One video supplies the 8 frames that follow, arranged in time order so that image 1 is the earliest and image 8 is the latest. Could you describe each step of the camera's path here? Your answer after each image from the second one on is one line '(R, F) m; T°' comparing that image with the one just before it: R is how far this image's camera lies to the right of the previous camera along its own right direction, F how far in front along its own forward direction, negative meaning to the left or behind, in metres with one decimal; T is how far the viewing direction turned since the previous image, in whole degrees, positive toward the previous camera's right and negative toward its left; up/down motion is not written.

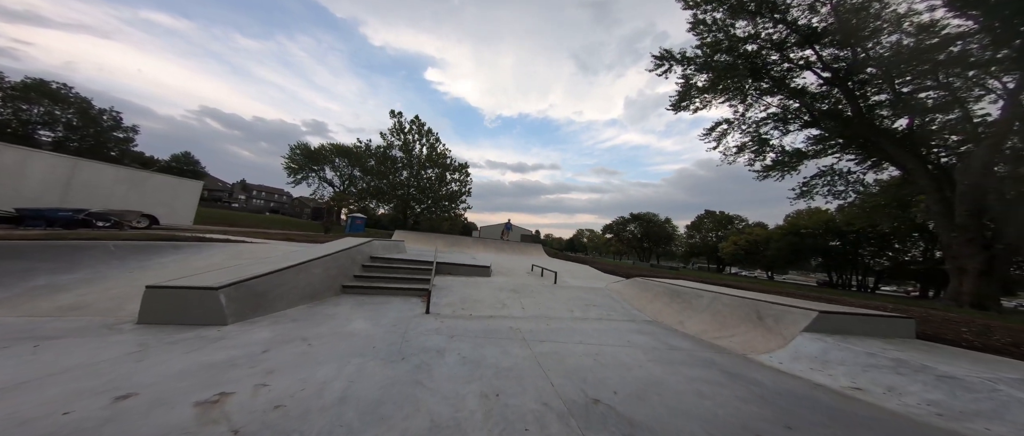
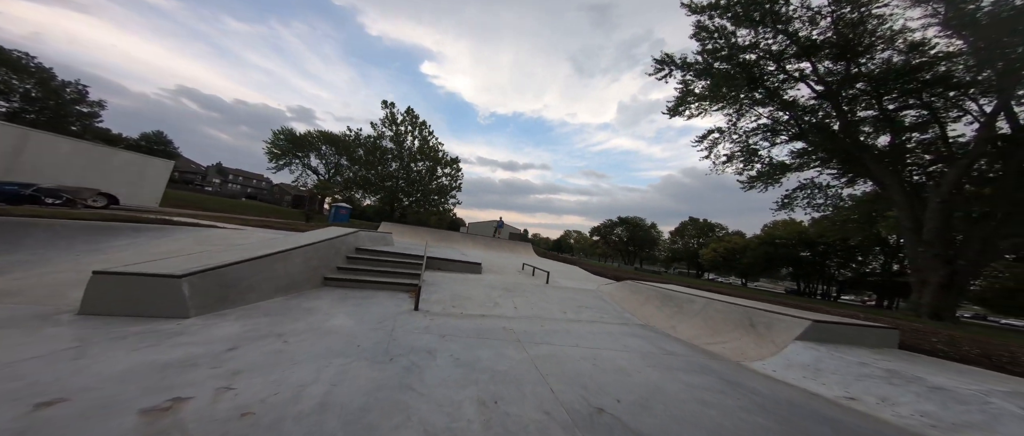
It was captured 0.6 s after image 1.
(-0.2, +0.2) m; +3°
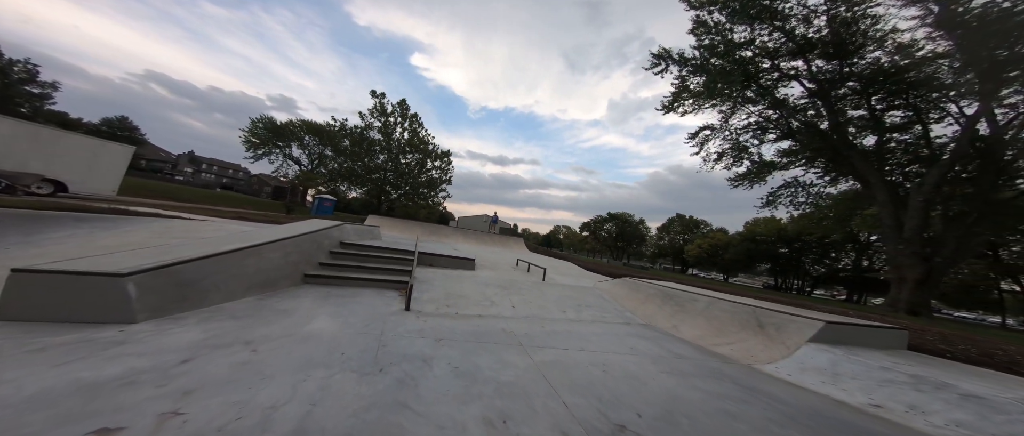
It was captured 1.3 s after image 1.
(-0.2, +0.3) m; +2°
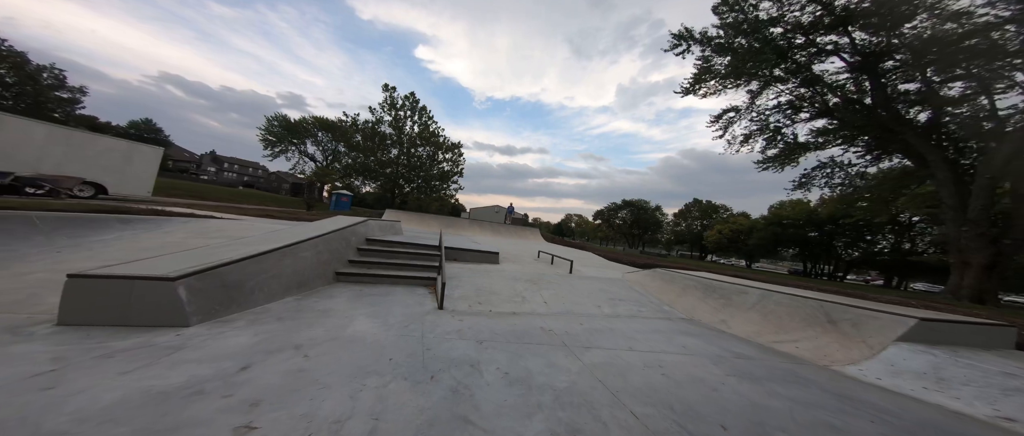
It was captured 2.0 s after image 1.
(-0.4, +0.2) m; -2°
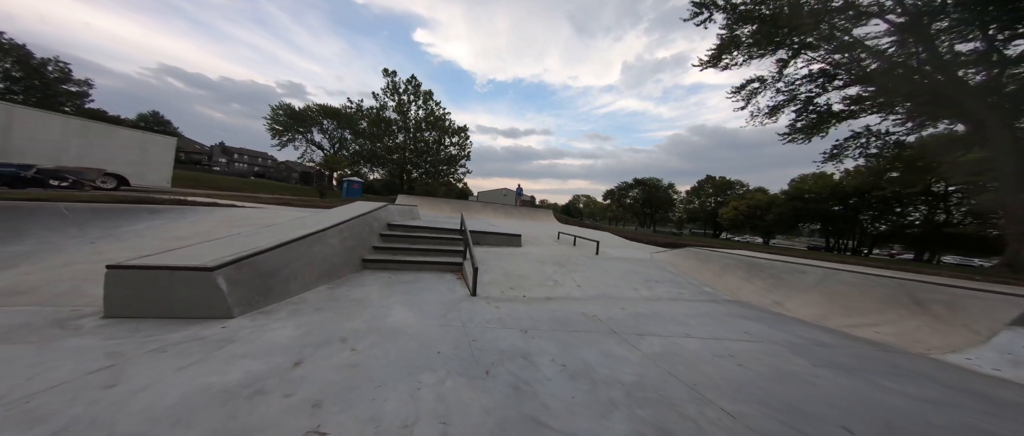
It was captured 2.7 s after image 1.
(-0.4, +0.3) m; -2°
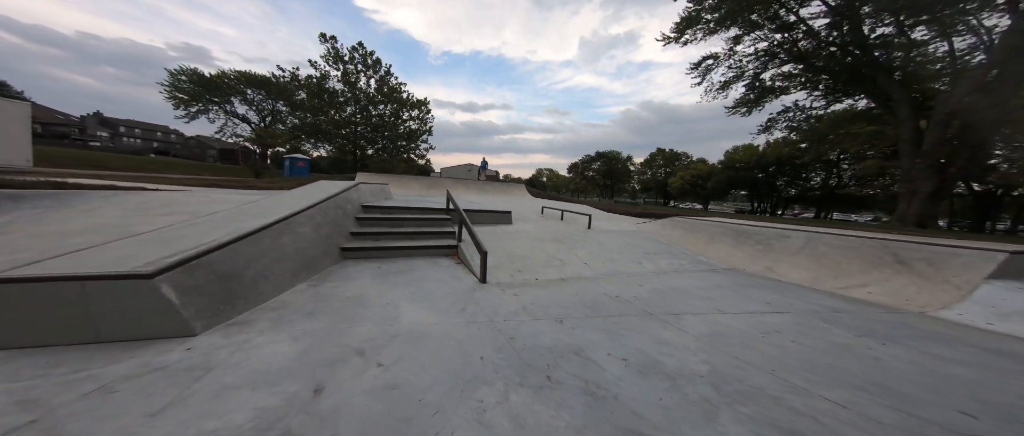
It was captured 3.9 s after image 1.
(-0.7, +0.5) m; +8°
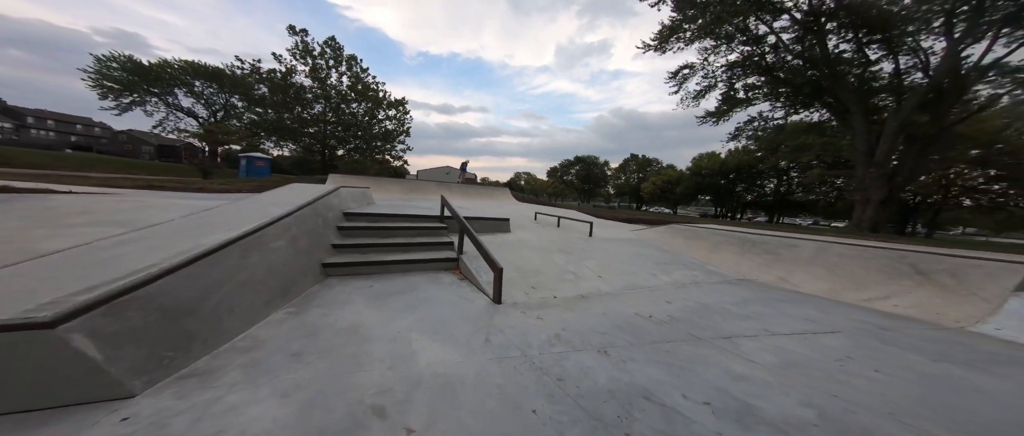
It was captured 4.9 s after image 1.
(-0.6, +0.5) m; +5°
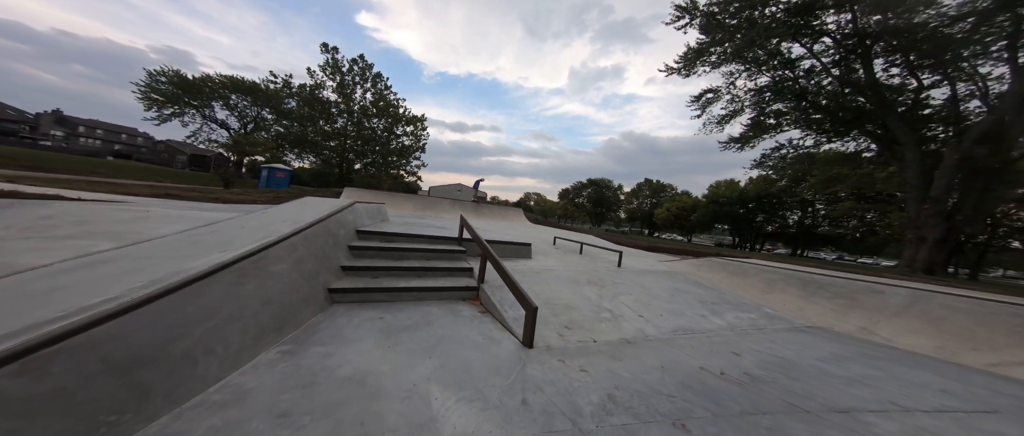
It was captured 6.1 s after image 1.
(-0.3, +0.5) m; -2°
